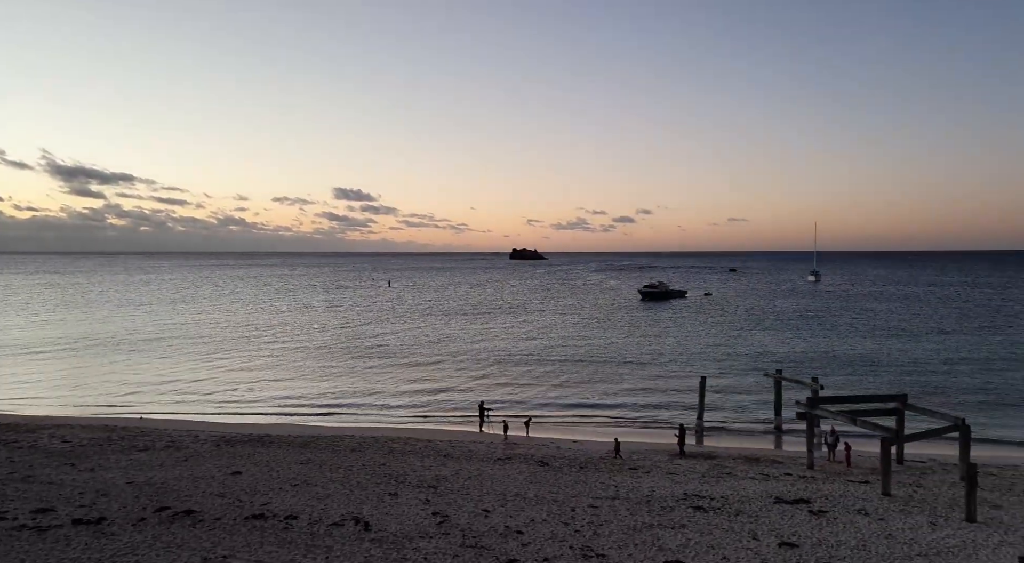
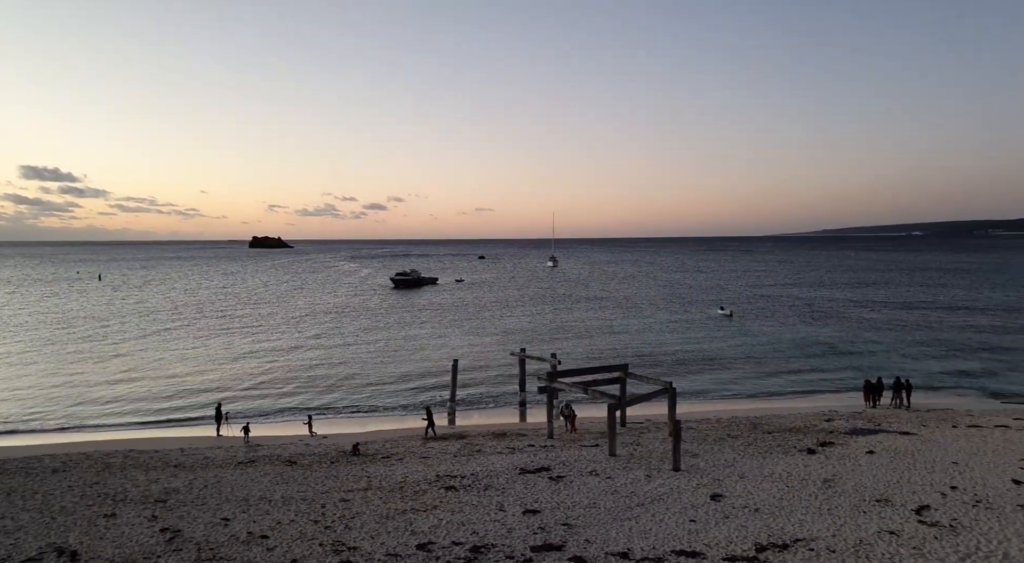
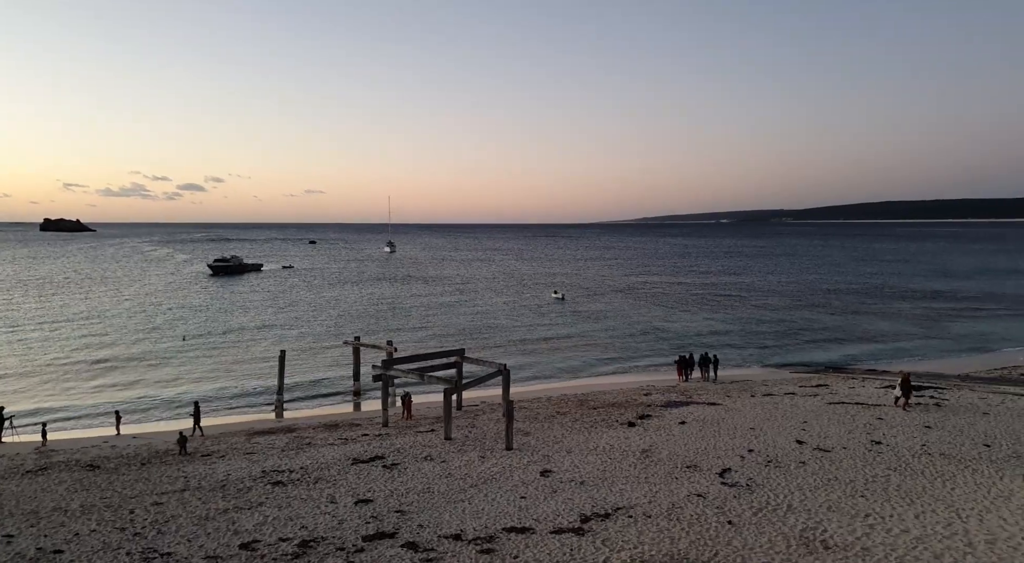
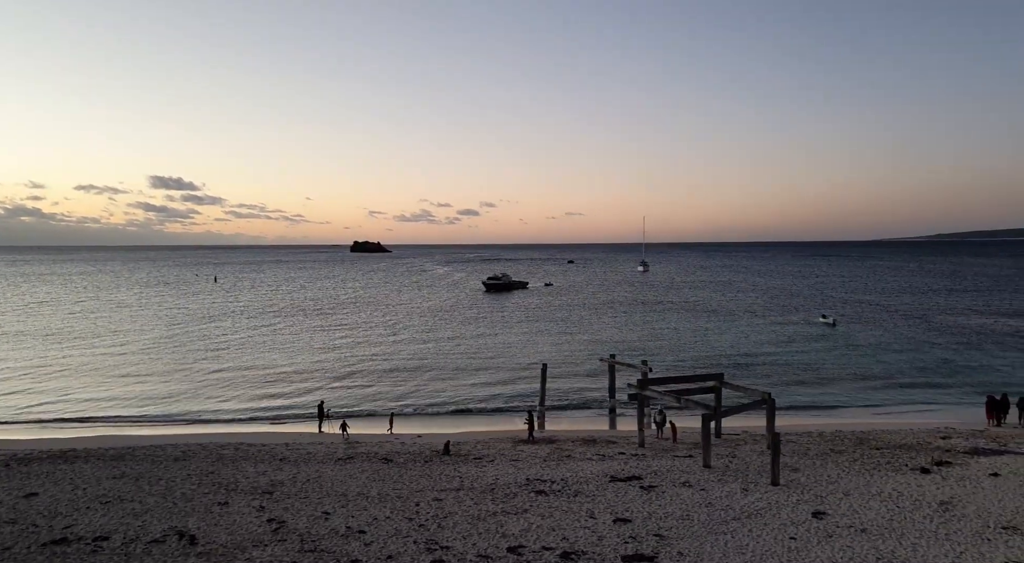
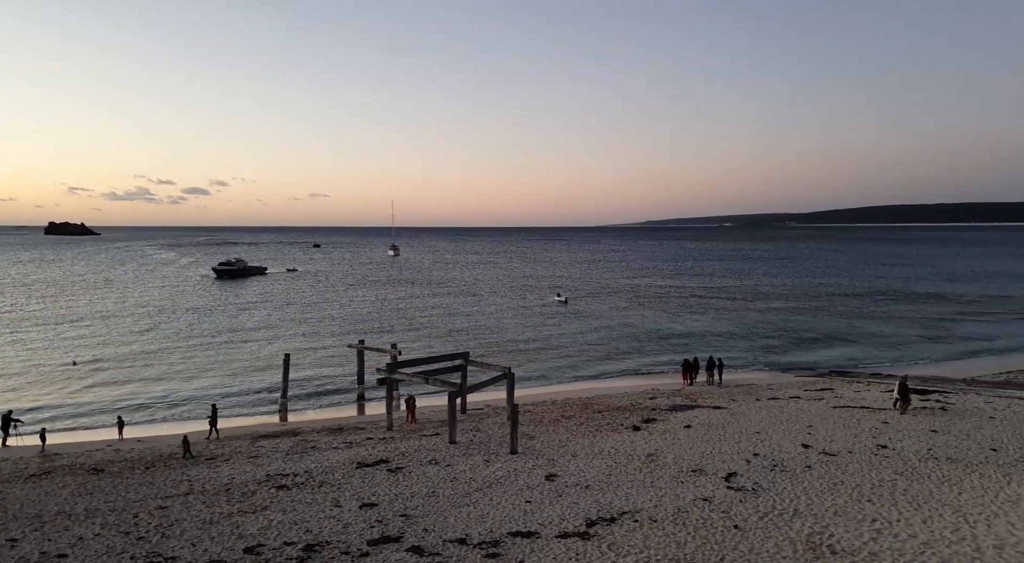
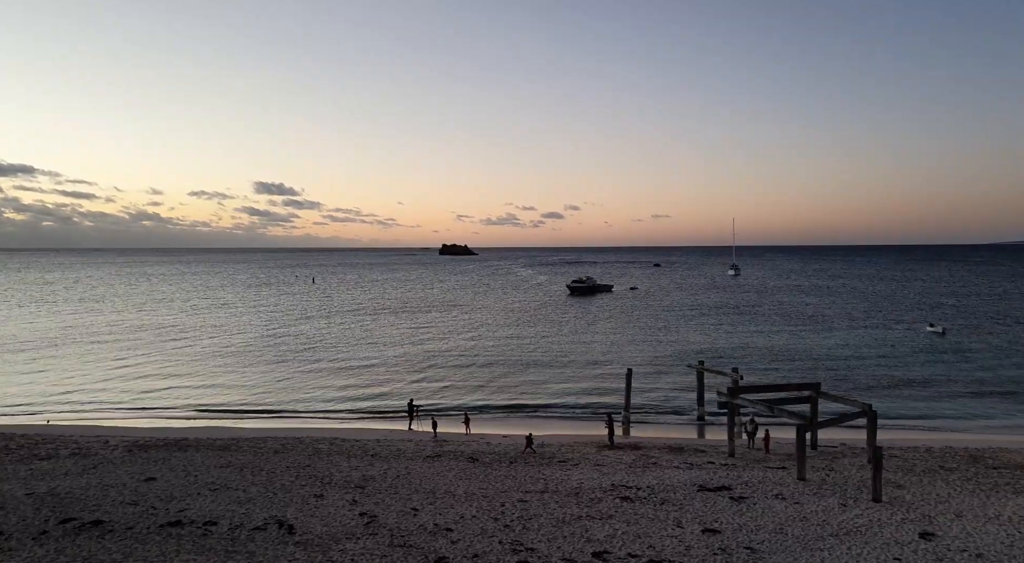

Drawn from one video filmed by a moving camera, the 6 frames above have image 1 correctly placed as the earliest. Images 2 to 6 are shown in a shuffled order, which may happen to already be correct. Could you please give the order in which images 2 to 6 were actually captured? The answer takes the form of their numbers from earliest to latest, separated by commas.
6, 4, 2, 5, 3
